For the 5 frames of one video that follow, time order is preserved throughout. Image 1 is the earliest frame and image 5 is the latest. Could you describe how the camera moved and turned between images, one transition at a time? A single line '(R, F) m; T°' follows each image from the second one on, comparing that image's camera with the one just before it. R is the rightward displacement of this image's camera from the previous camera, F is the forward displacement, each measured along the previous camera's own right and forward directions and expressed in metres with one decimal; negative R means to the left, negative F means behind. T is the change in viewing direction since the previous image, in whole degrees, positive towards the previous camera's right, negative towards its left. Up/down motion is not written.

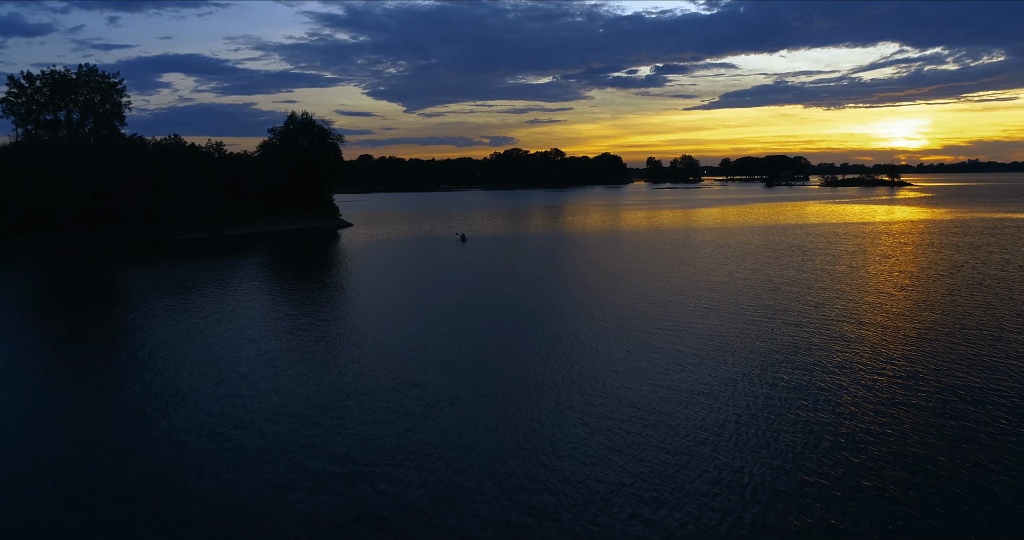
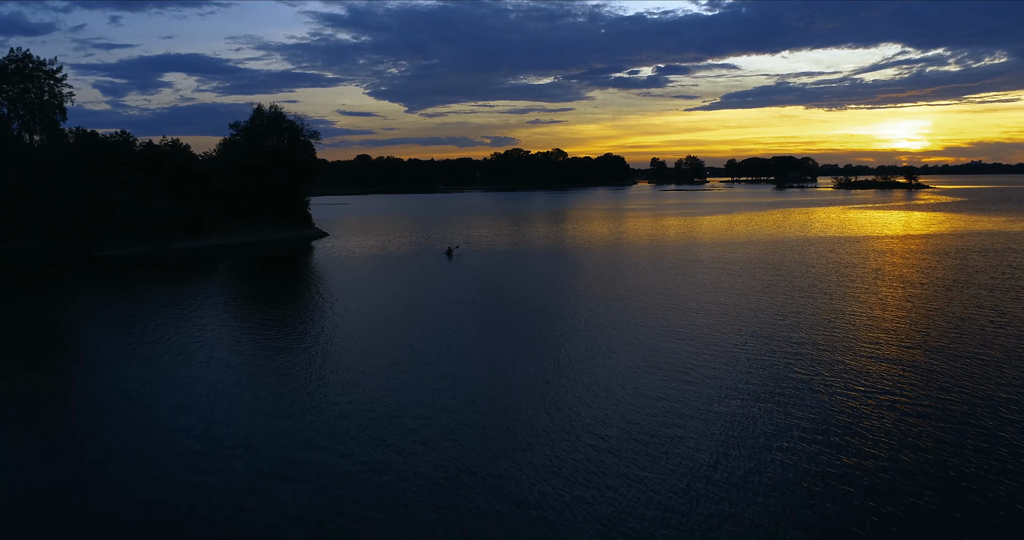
(+0.3, +5.1) m; 0°
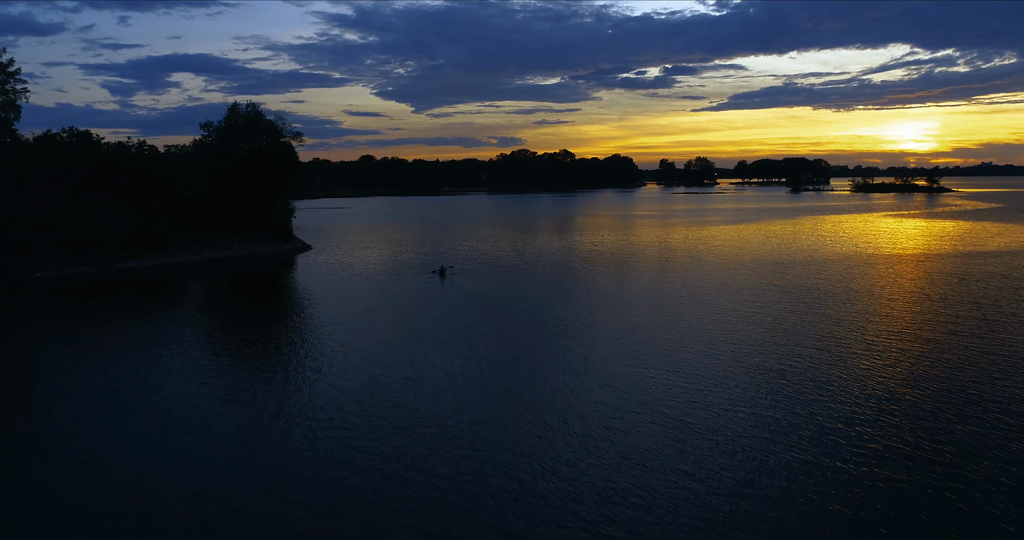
(+0.2, +3.8) m; -1°
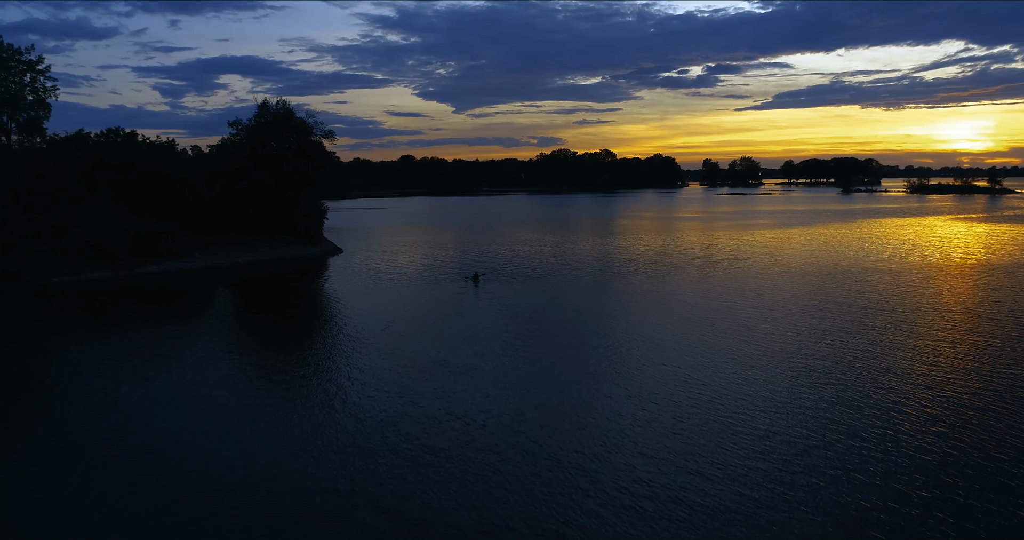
(-0.2, +2.5) m; -4°
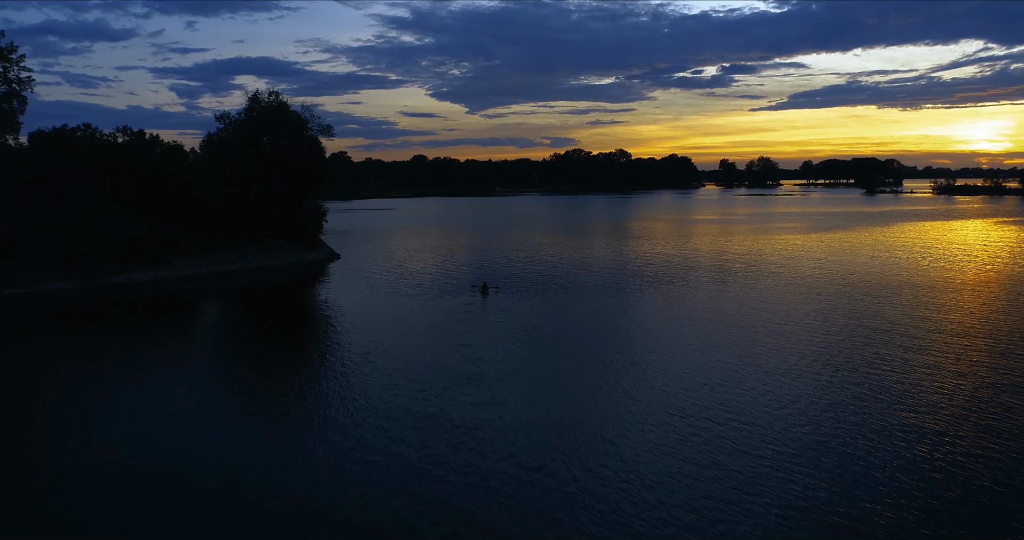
(-0.1, +2.7) m; -1°
